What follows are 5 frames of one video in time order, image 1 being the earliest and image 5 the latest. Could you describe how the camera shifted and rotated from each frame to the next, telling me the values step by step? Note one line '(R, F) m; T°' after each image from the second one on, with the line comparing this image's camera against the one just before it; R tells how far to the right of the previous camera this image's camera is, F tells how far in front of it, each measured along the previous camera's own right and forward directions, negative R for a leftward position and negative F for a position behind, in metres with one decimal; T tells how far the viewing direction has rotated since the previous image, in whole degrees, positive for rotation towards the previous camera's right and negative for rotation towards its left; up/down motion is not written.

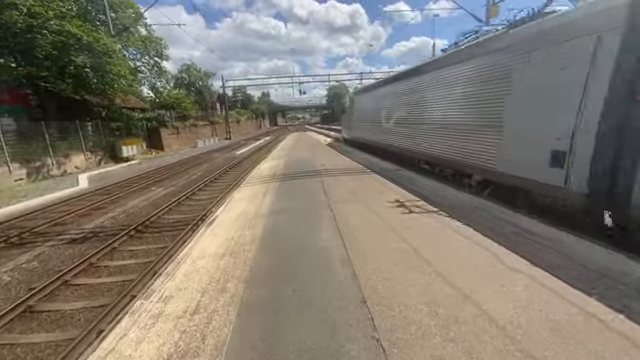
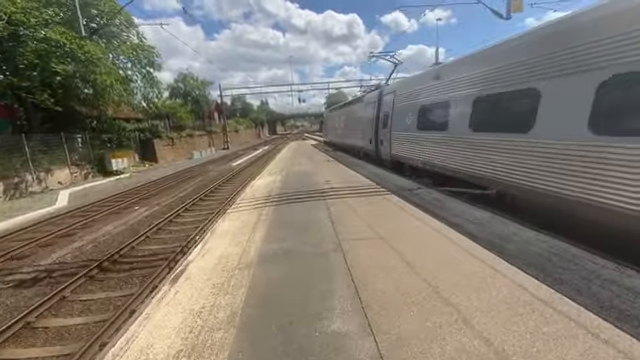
(-0.1, +1.4) m; 0°
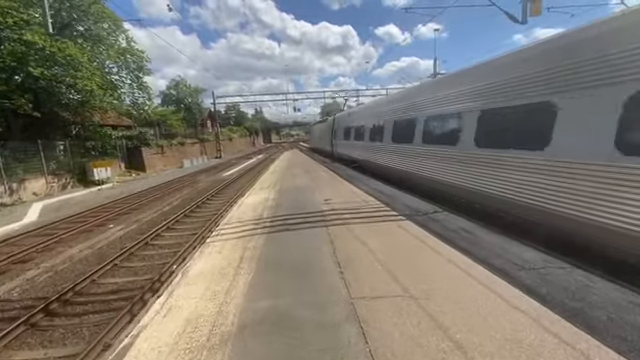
(-0.1, +1.1) m; +1°
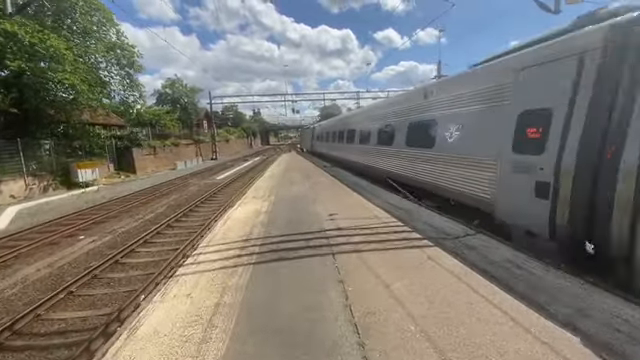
(-0.1, +1.2) m; 0°
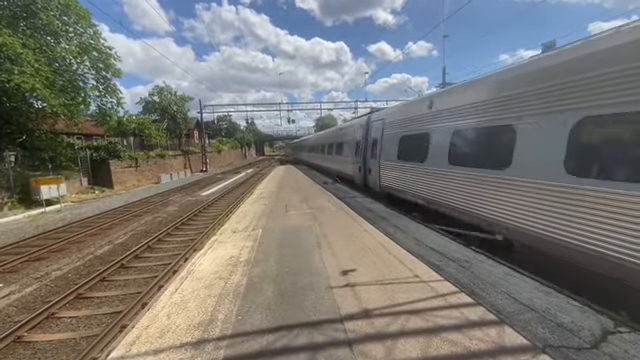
(-0.2, +2.3) m; +1°
